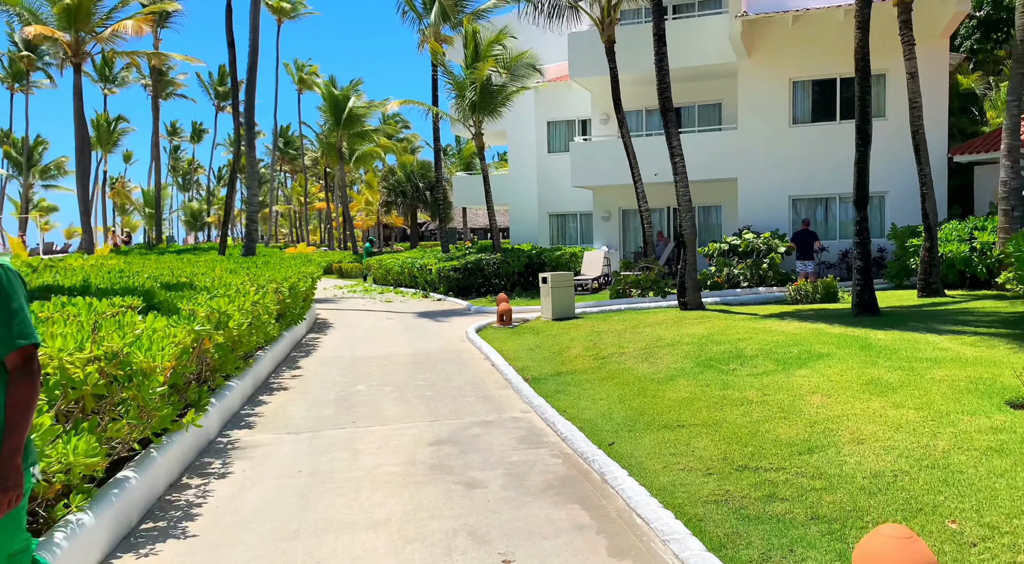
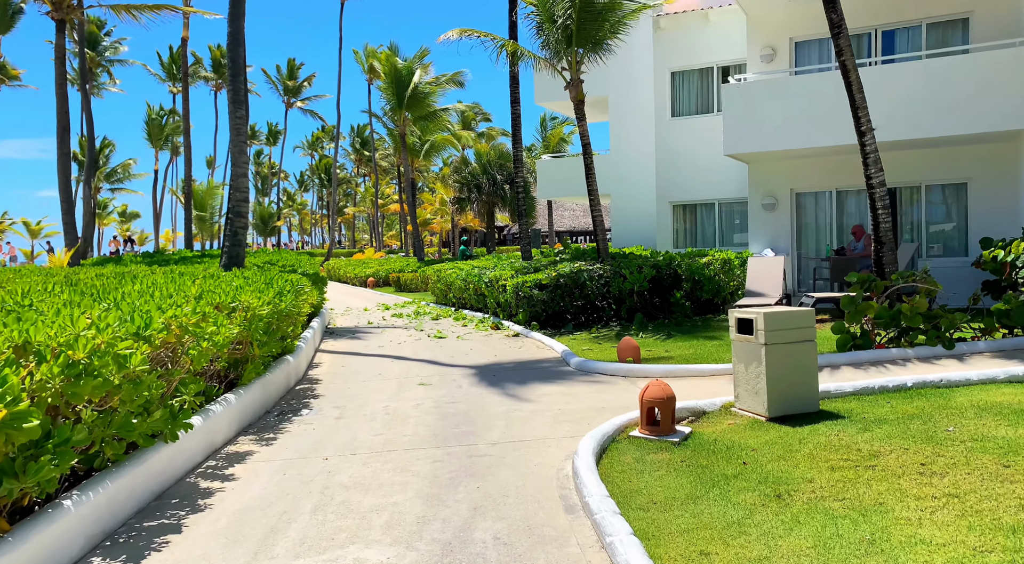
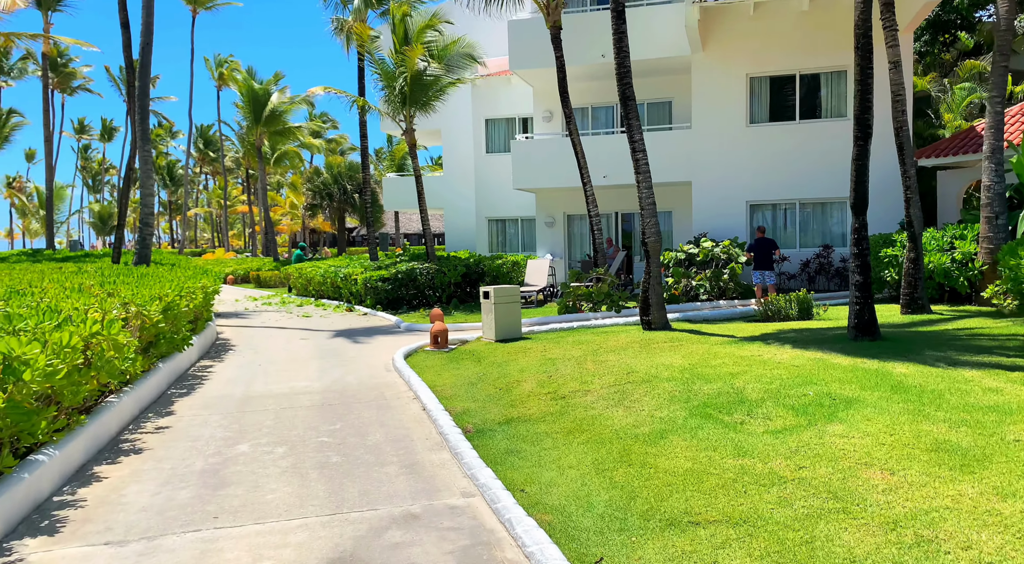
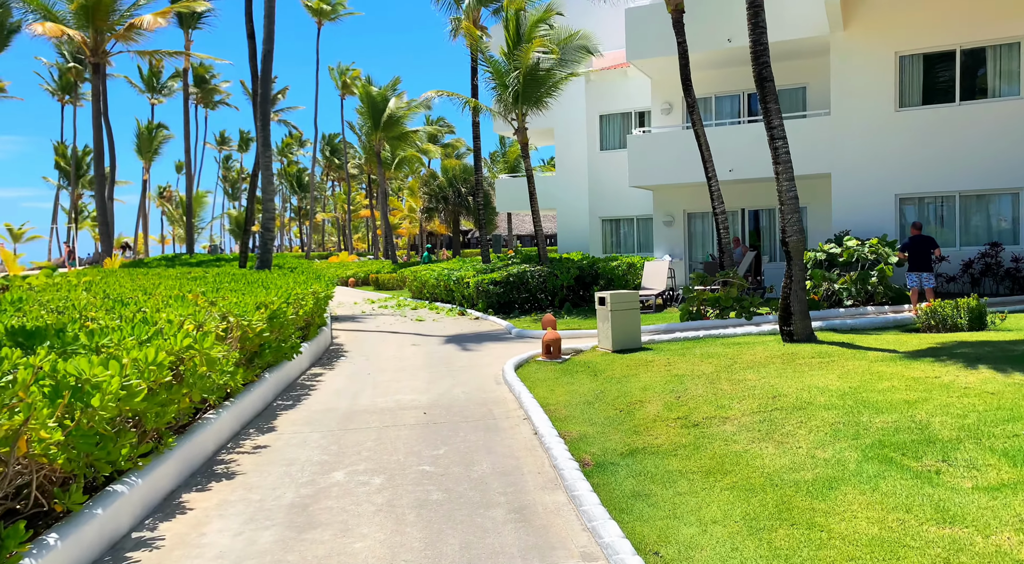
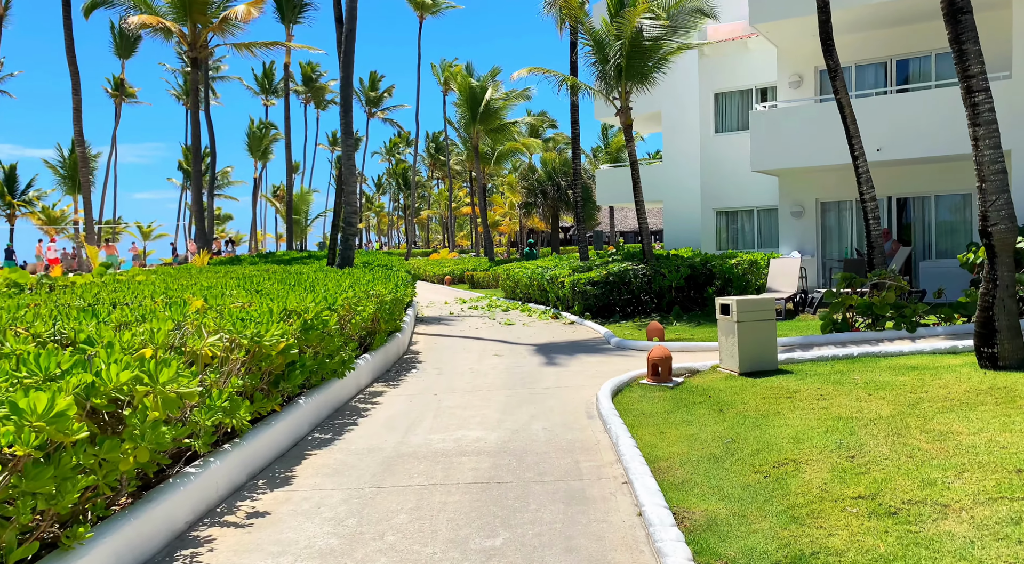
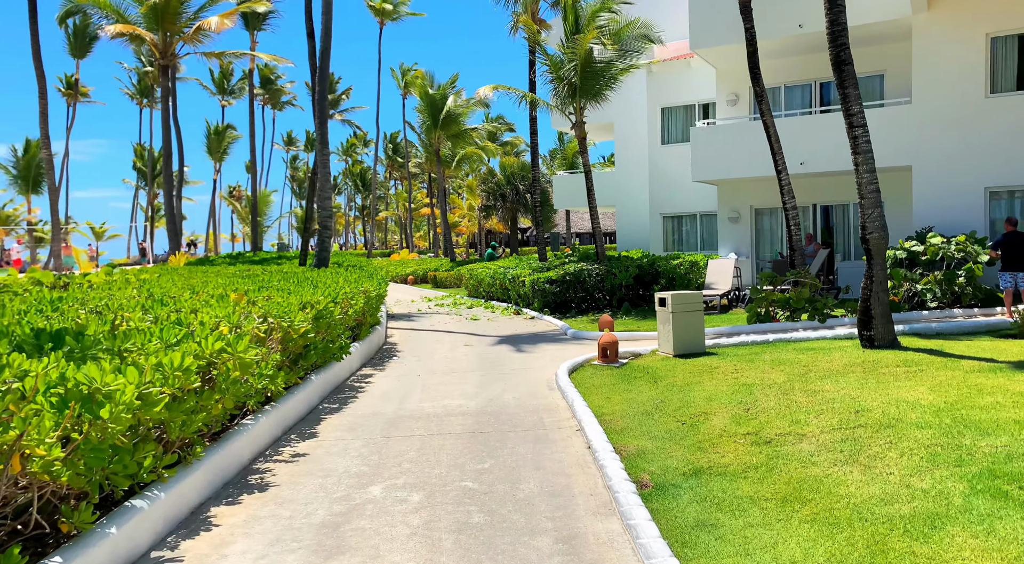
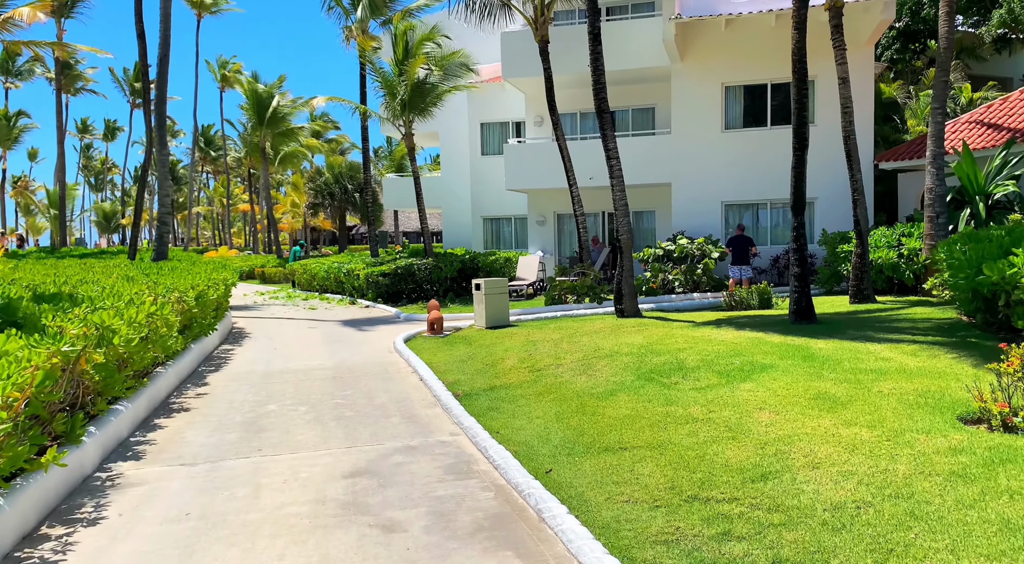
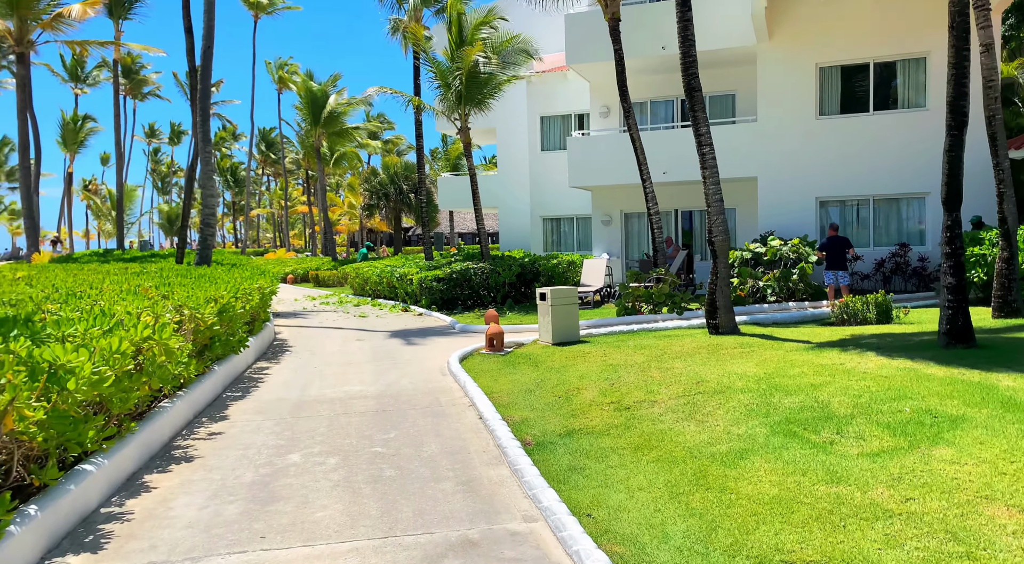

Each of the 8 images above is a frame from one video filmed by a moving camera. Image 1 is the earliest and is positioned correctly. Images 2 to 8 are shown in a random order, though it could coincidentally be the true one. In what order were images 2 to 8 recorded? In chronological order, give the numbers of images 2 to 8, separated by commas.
7, 3, 8, 4, 6, 5, 2
